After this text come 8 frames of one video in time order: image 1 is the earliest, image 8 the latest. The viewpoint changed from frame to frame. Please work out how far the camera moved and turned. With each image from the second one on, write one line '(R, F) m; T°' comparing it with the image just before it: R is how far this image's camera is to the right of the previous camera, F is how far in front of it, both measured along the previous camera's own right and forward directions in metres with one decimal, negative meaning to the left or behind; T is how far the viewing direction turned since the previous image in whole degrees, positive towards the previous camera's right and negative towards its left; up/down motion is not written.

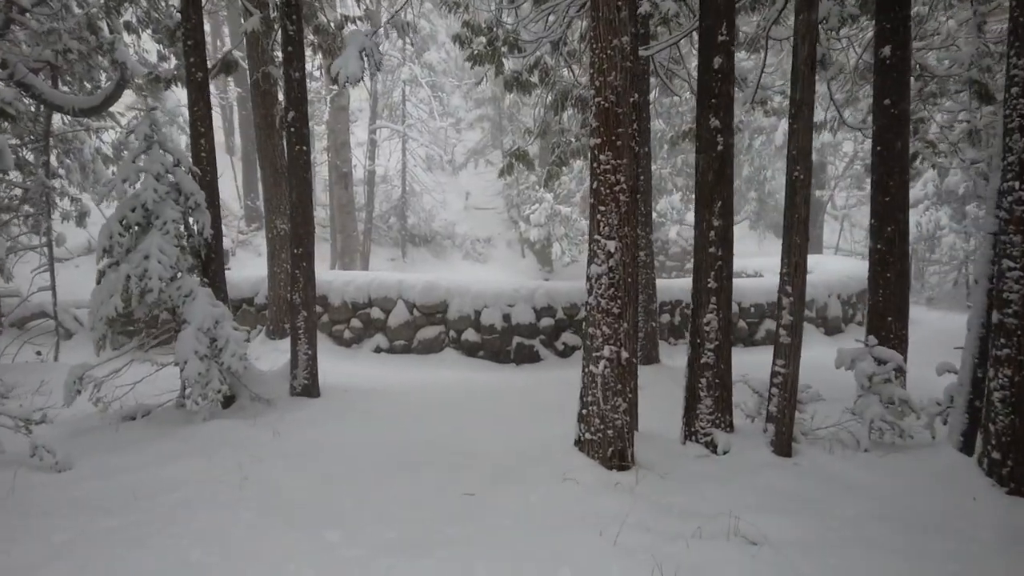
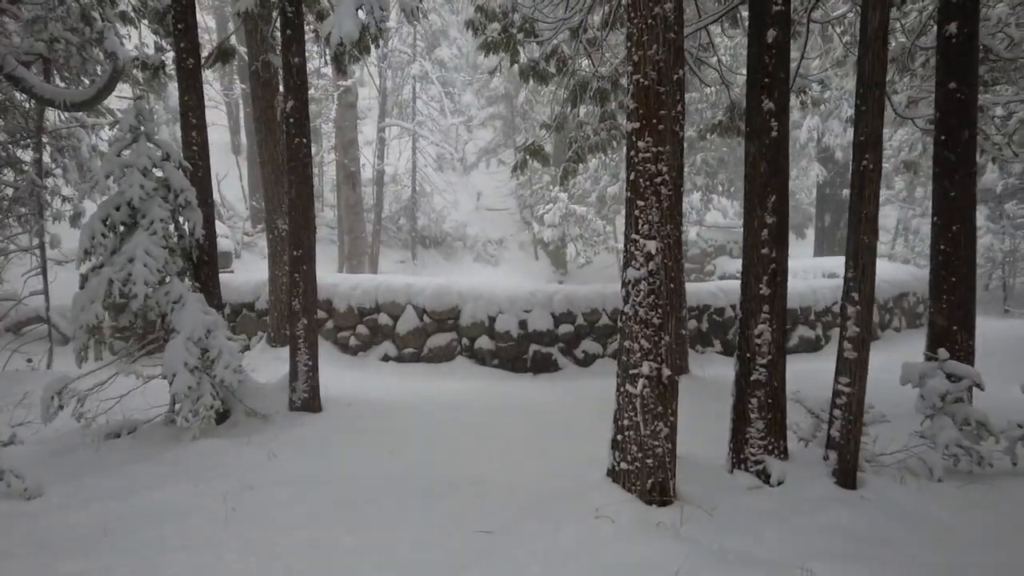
(-0.1, +0.6) m; -1°
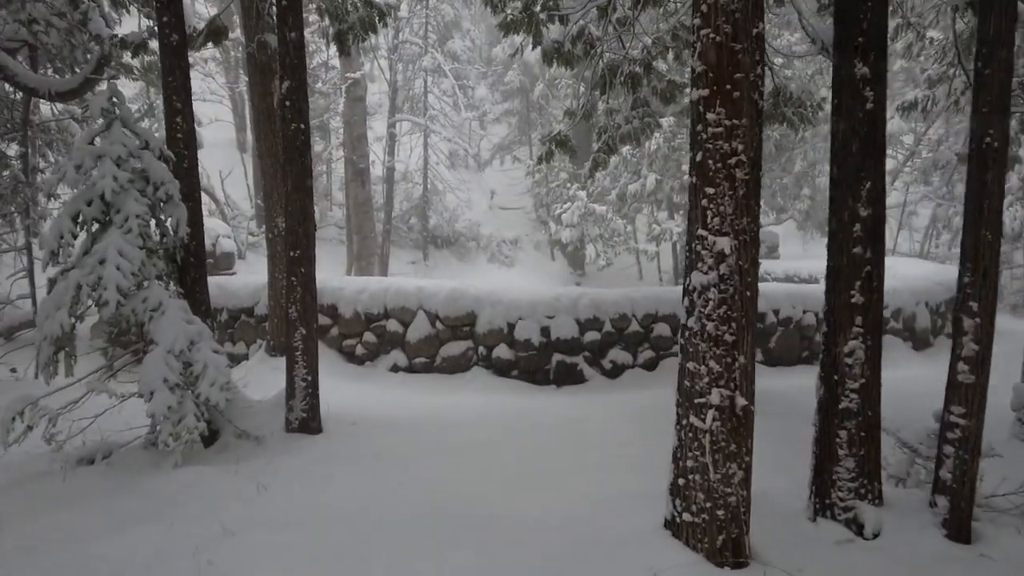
(-0.1, +0.7) m; -1°
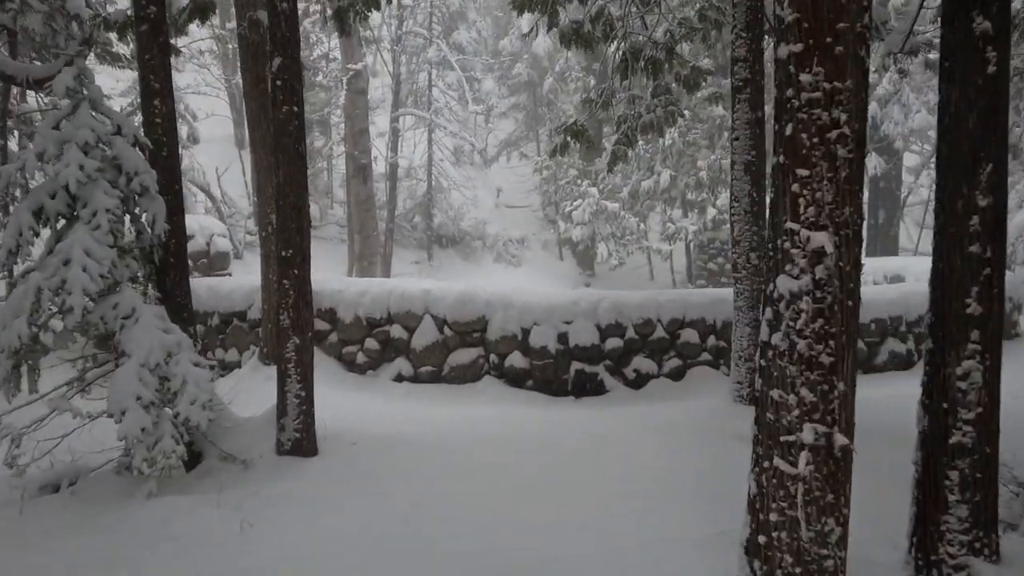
(-0.1, +0.6) m; 0°
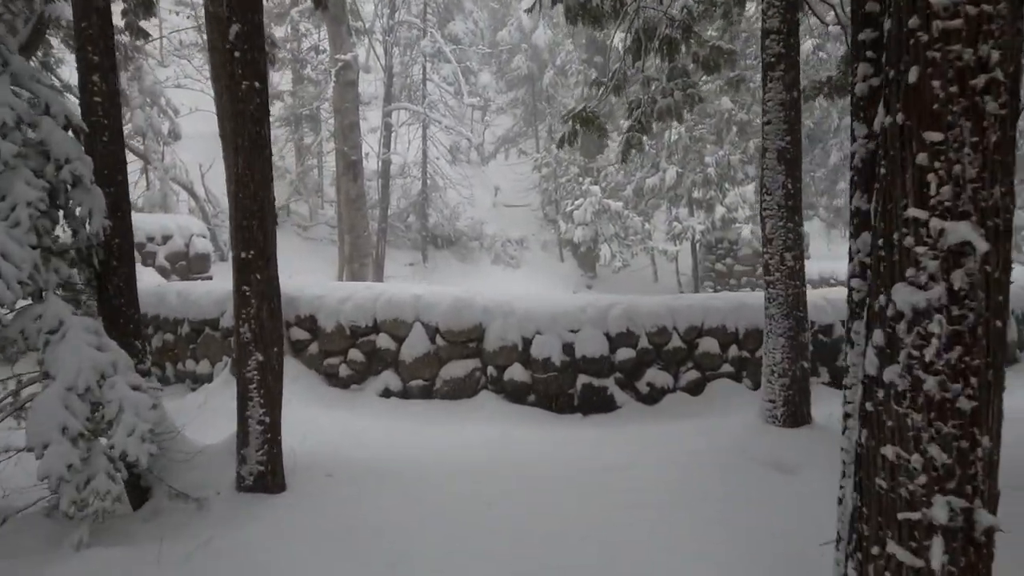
(0.0, +0.7) m; 0°
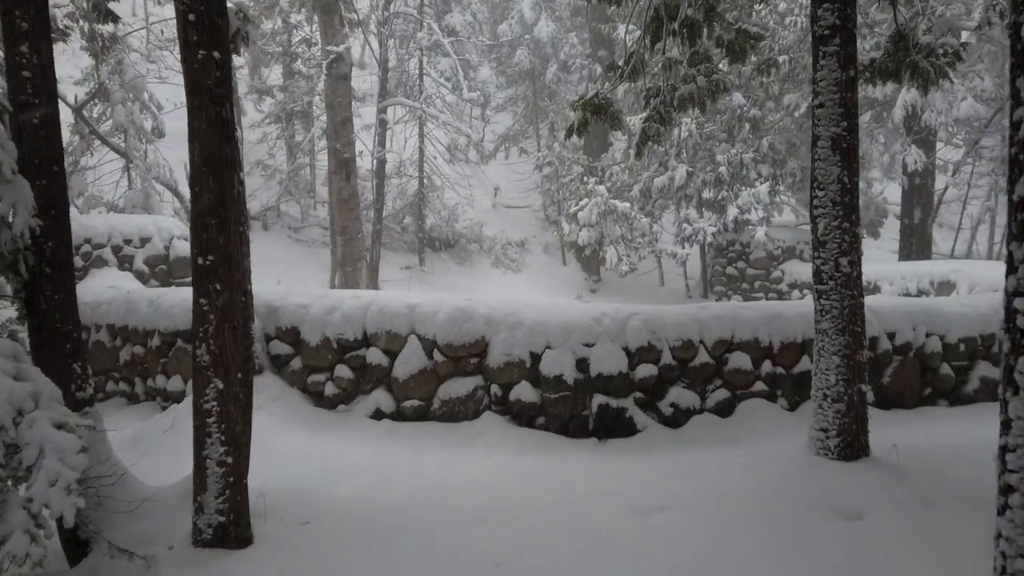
(-0.1, +0.7) m; 0°
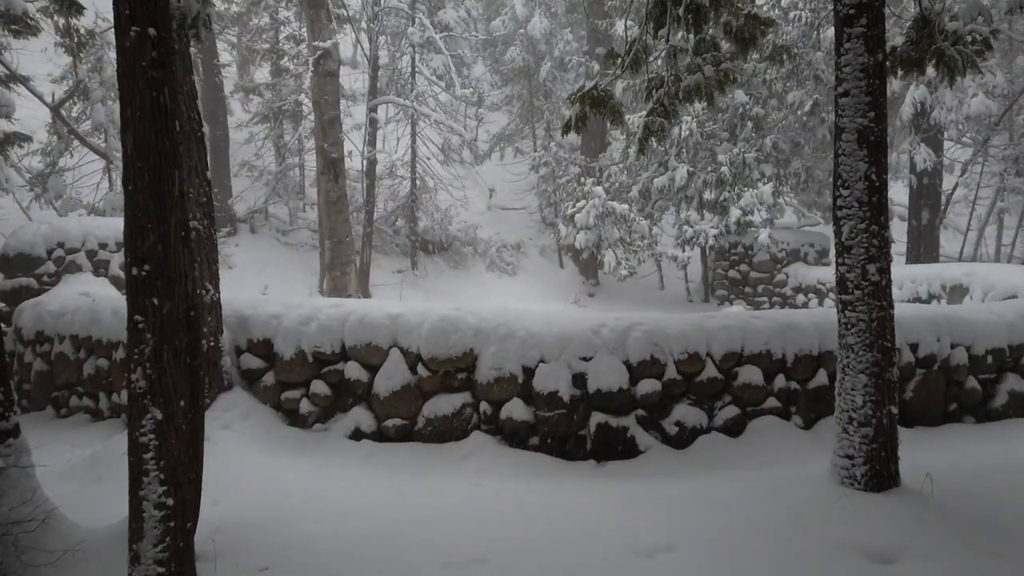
(0.0, +0.5) m; 0°
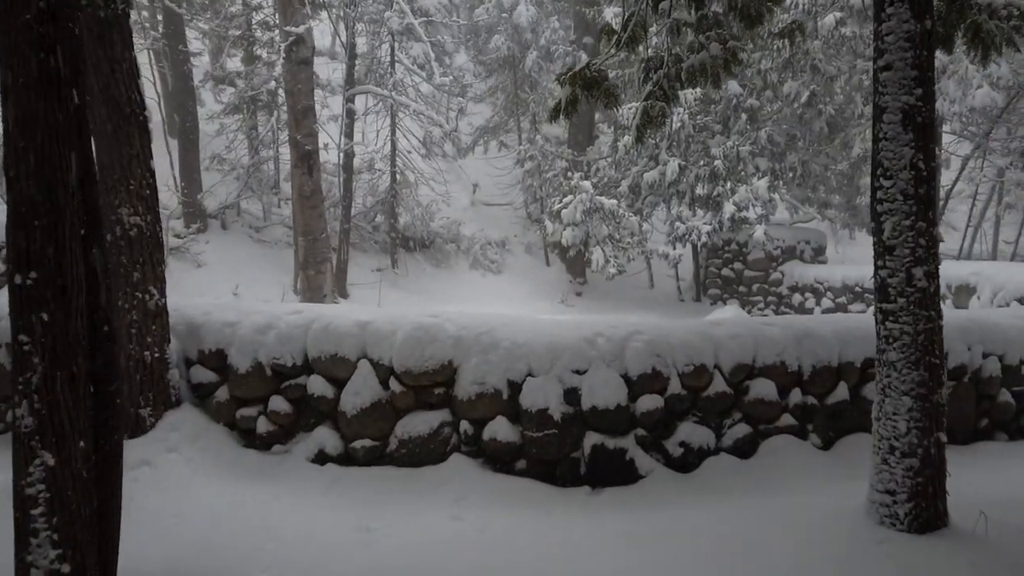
(0.0, +0.6) m; +1°
